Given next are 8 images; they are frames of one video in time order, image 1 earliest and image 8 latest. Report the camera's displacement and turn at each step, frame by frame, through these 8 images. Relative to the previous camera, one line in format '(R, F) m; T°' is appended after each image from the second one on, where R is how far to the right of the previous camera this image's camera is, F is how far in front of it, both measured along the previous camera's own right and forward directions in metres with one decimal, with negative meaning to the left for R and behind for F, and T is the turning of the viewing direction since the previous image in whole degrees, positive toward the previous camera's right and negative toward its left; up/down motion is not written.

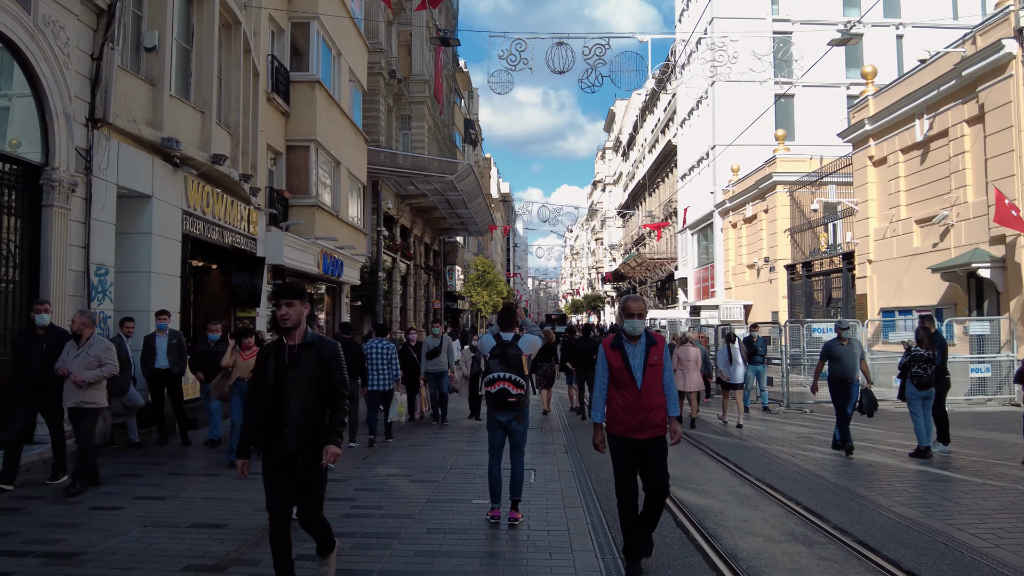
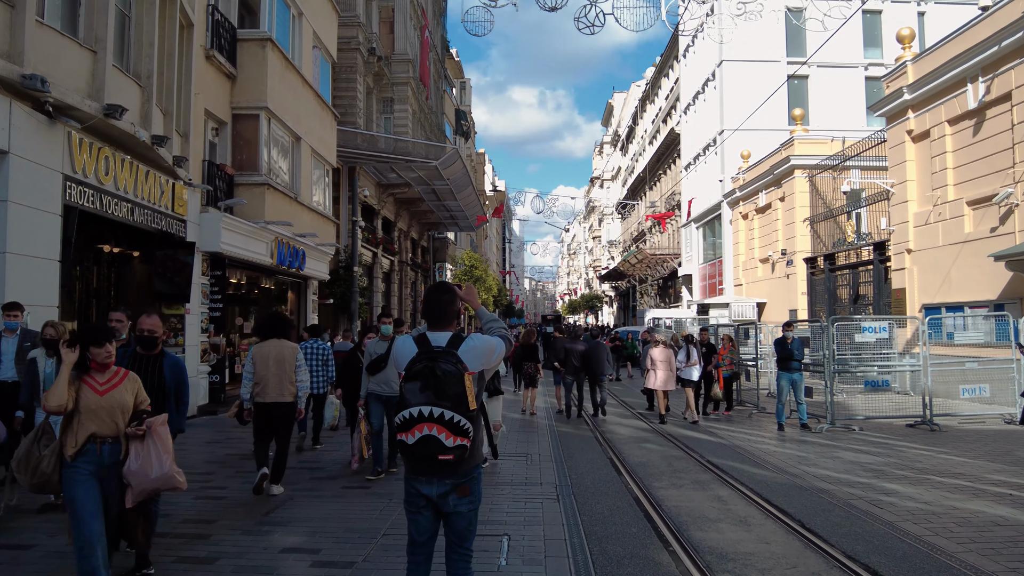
(+0.2, +2.6) m; 0°
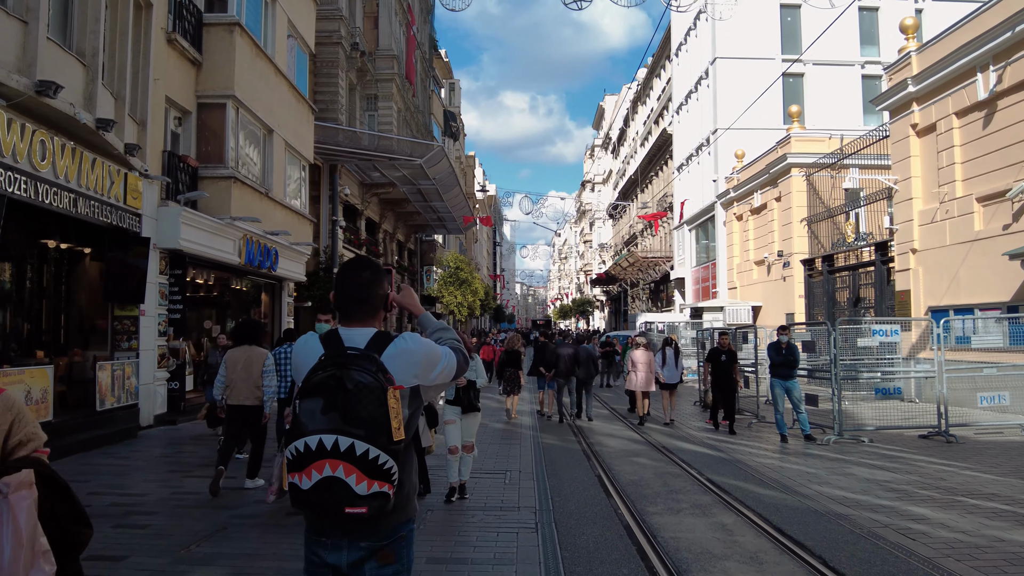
(+0.1, +0.9) m; +1°
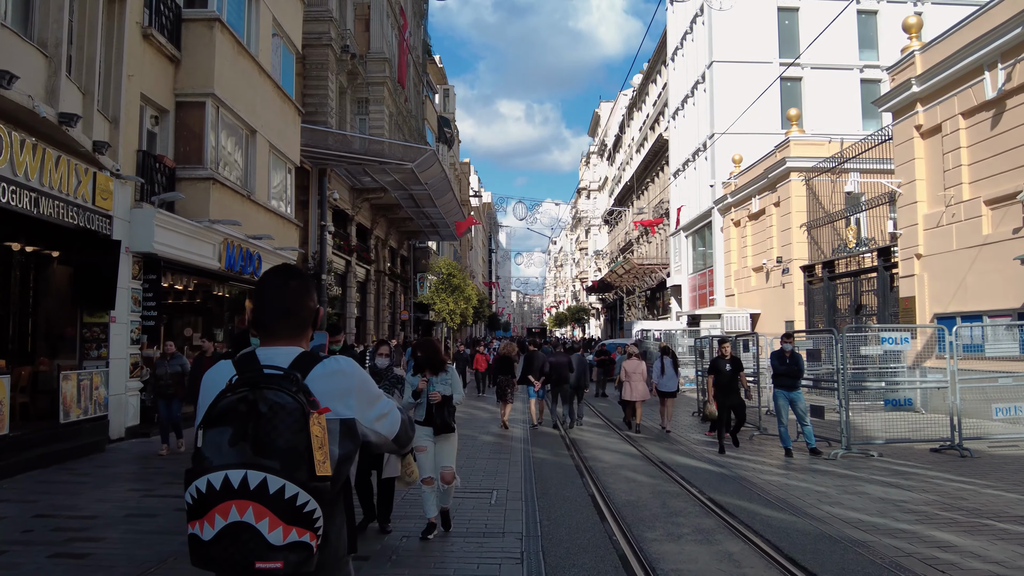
(+0.1, +0.6) m; 0°
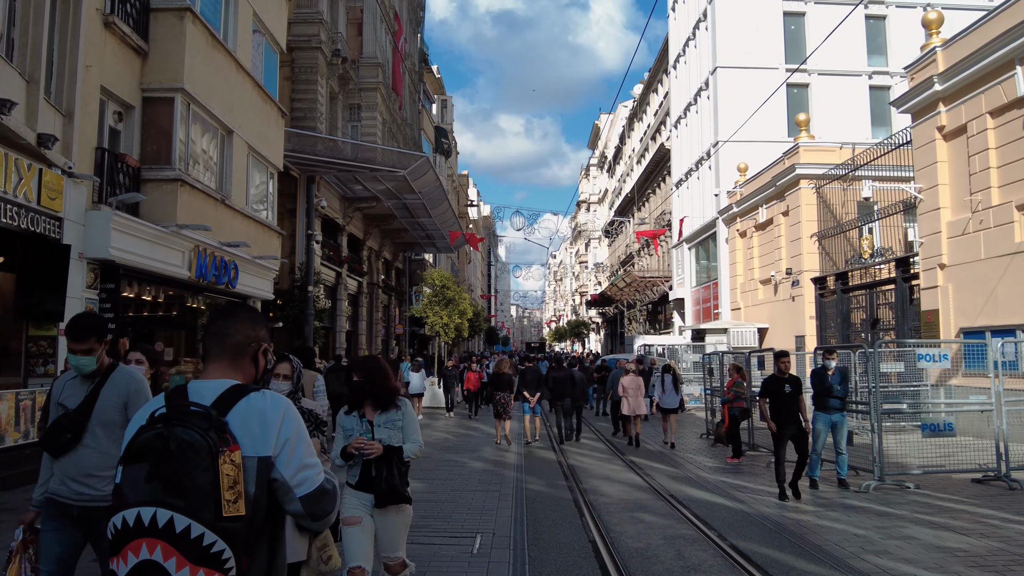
(+0.1, +1.1) m; 0°
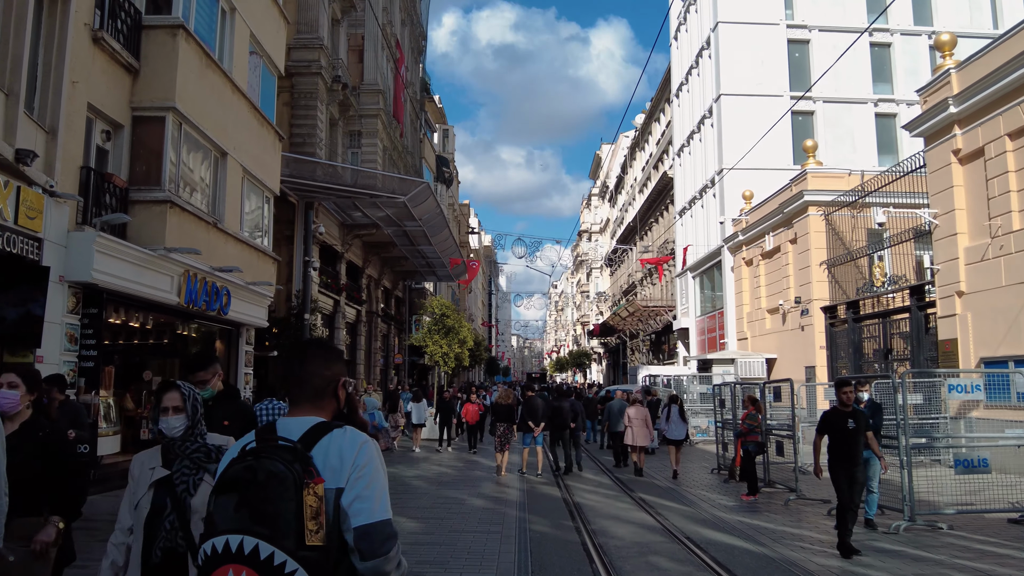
(0.0, +0.5) m; 0°
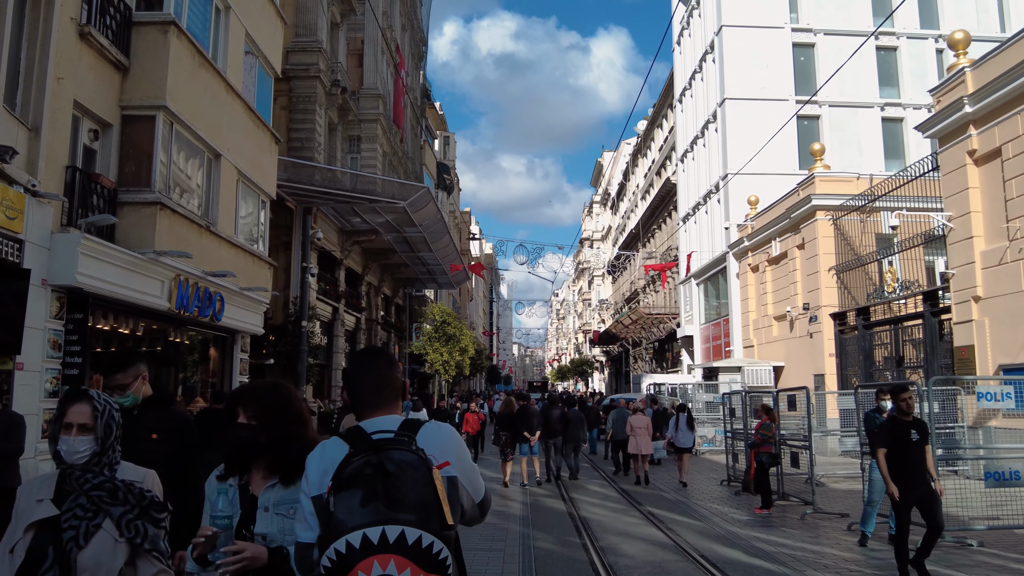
(0.0, +0.4) m; 0°
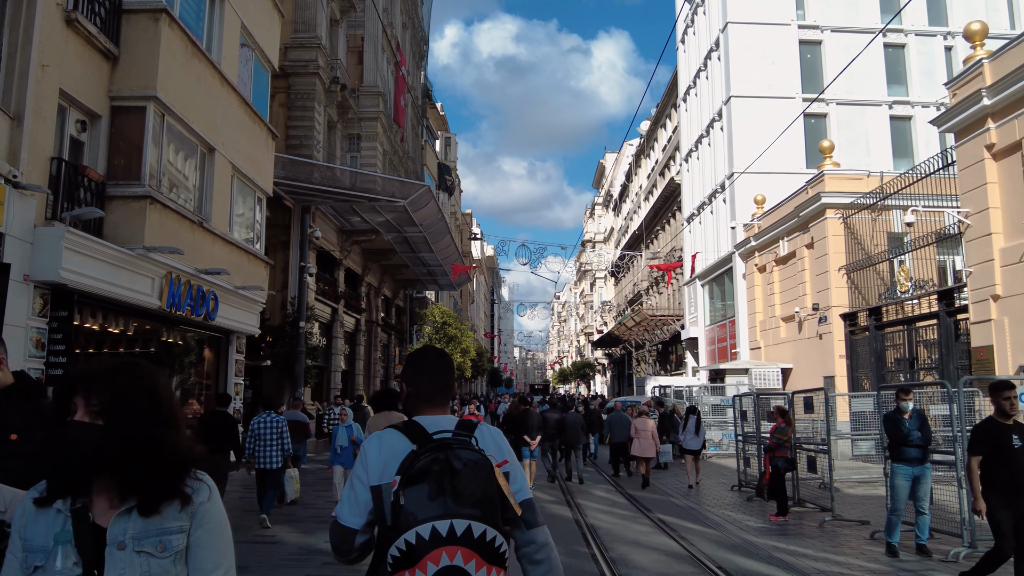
(0.0, +0.4) m; 0°
